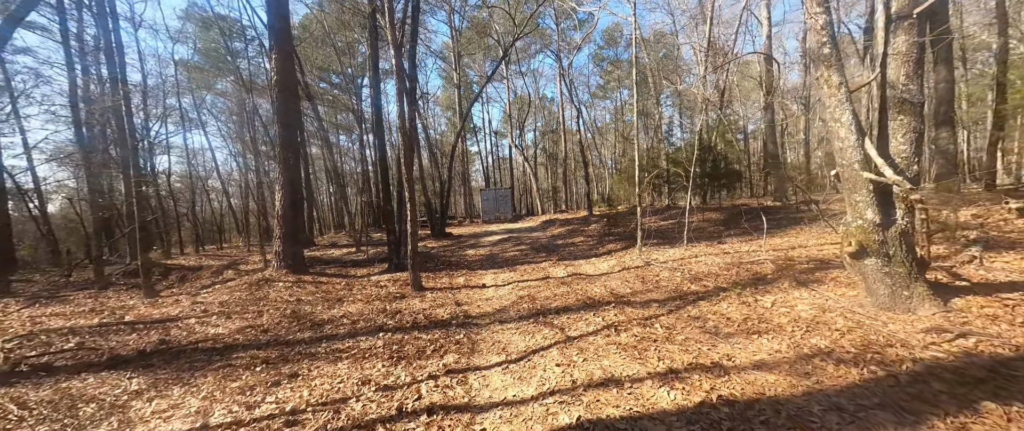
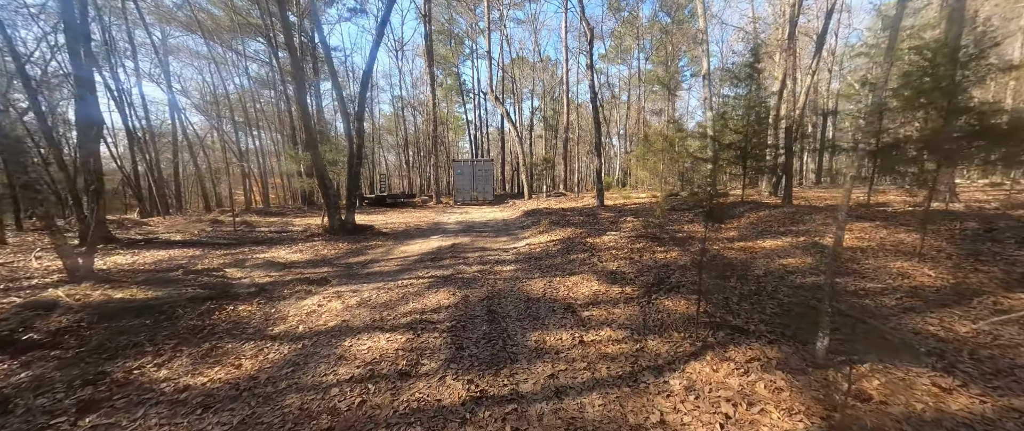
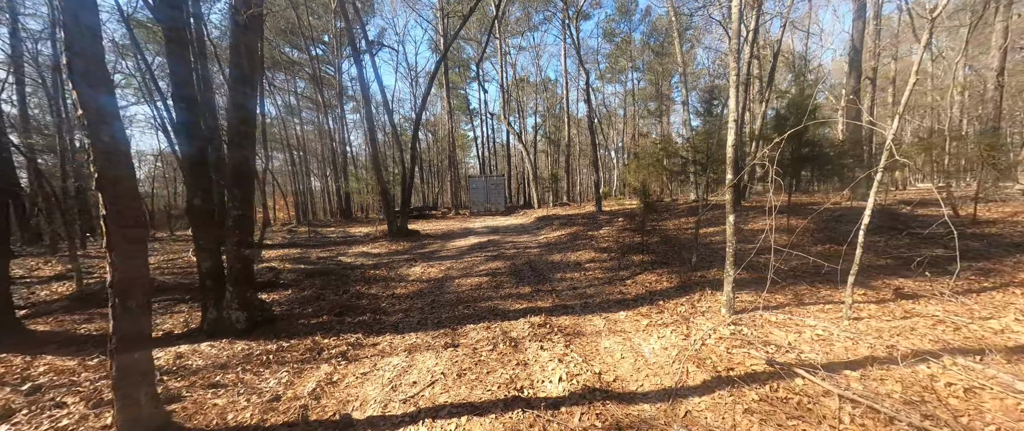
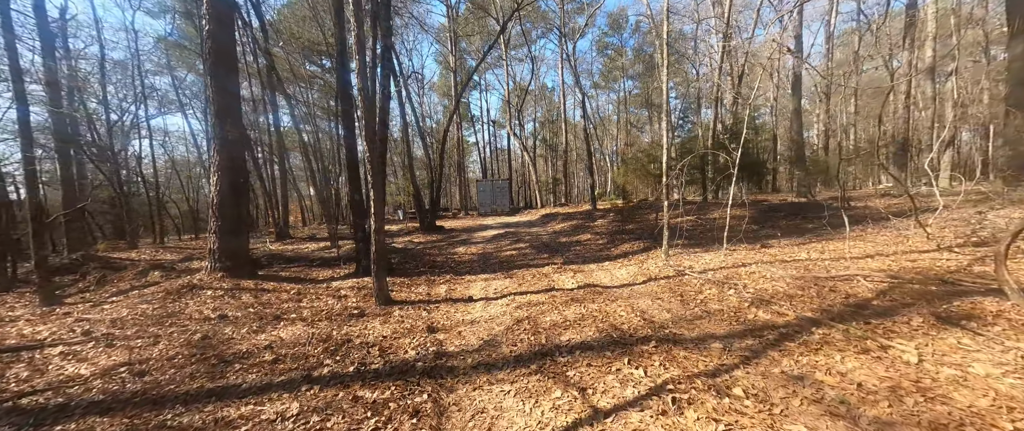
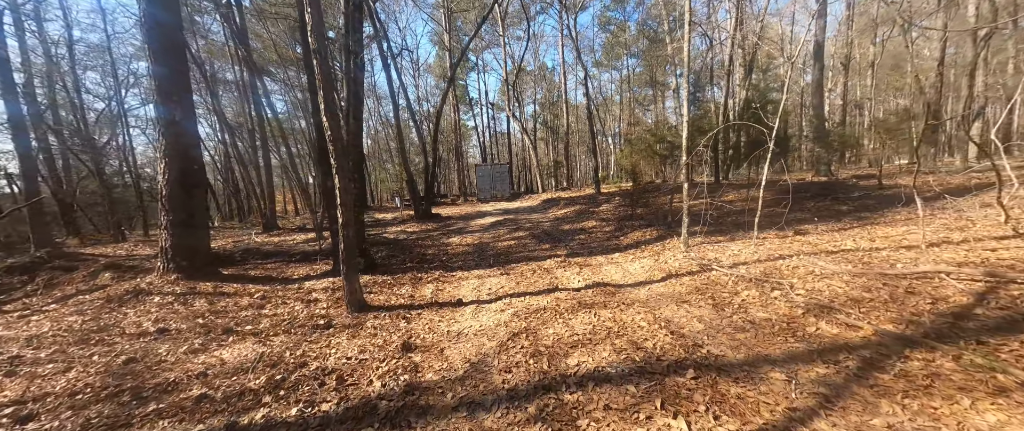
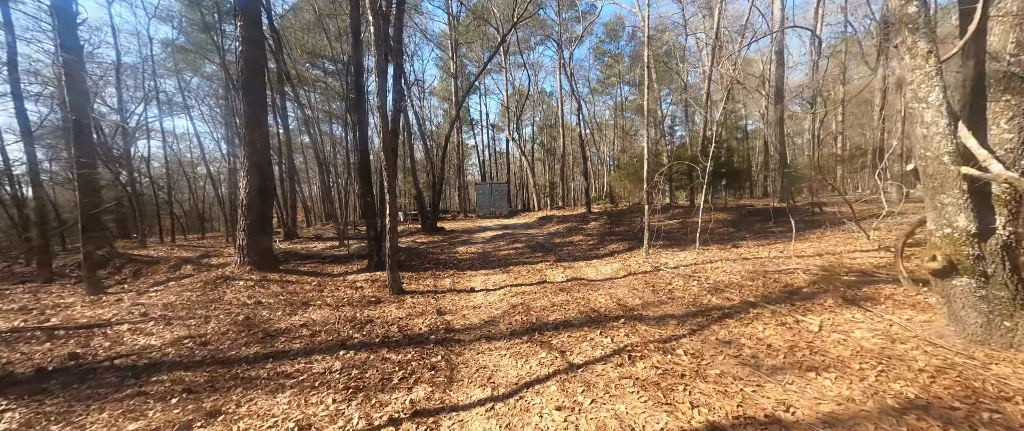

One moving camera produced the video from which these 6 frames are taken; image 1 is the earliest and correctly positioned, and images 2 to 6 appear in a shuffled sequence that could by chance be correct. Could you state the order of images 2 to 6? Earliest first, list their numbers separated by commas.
6, 4, 5, 3, 2
